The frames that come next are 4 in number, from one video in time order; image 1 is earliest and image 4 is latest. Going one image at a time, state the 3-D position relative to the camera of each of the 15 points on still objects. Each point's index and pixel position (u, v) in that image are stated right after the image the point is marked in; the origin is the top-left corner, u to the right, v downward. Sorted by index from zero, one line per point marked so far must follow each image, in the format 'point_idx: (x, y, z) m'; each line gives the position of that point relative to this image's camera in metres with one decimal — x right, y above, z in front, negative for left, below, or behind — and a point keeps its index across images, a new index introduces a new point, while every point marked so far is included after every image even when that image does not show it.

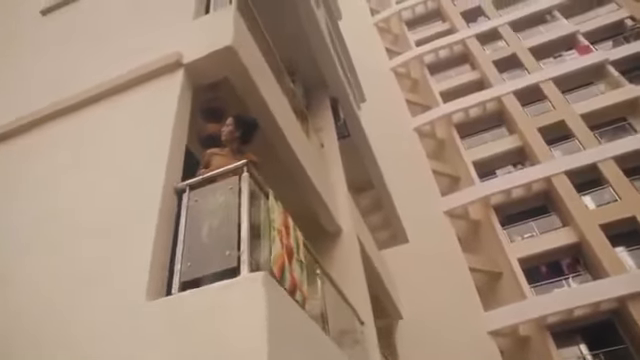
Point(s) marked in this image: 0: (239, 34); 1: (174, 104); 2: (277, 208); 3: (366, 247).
0: (-0.7, +1.2, +4.4) m
1: (-1.1, +0.6, +4.1) m
2: (-0.3, -0.2, +3.8) m
3: (+0.5, -0.8, +6.5) m
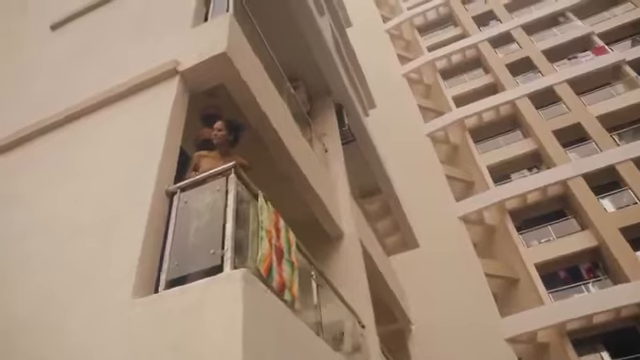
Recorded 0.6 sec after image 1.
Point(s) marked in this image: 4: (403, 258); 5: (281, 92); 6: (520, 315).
0: (-0.7, +1.2, +4.5) m
1: (-1.2, +0.6, +4.2) m
2: (-0.4, -0.2, +3.8) m
3: (+0.6, -0.9, +6.5) m
4: (+1.7, -1.7, +11.6) m
5: (-0.4, +0.9, +5.7) m
6: (+3.8, -2.5, +9.9) m
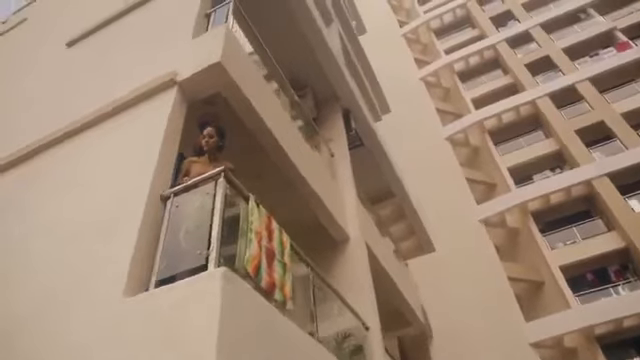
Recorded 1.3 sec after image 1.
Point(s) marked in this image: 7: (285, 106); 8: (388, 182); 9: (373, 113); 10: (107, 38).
0: (-0.8, +1.1, +4.6) m
1: (-1.3, +0.5, +4.3) m
2: (-0.4, -0.2, +3.9) m
3: (+0.7, -0.9, +6.4) m
4: (+2.1, -1.8, +11.5) m
5: (-0.4, +0.9, +5.8) m
6: (+4.2, -2.5, +9.7) m
7: (-0.4, +0.8, +5.8) m
8: (+1.0, 0.0, +7.8) m
9: (+0.9, +1.2, +9.3) m
10: (-2.5, +1.7, +6.2) m
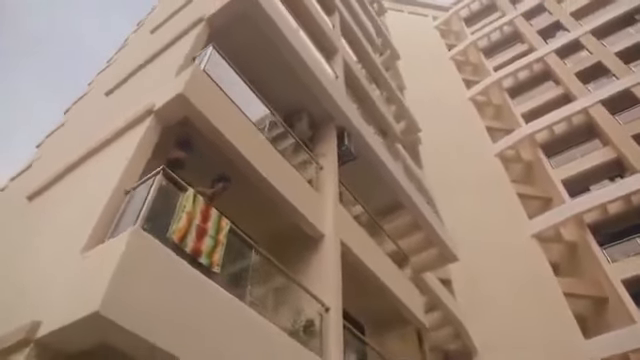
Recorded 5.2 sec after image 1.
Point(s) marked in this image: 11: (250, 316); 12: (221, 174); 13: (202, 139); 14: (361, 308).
0: (-1.4, +1.0, +5.6) m
1: (-1.9, +0.4, +5.4) m
2: (-1.1, -0.2, +4.7) m
3: (+0.6, -1.0, +6.9) m
4: (+3.2, -2.1, +11.4) m
5: (-0.7, +0.7, +6.6) m
6: (+4.8, -2.6, +9.1) m
7: (-0.7, +0.6, +6.6) m
8: (+1.2, -0.2, +8.3) m
9: (+1.4, +0.9, +9.8) m
10: (-2.7, +1.4, +7.6) m
11: (-0.6, -1.3, +4.6) m
12: (-1.1, 0.0, +6.1) m
13: (-1.3, +0.4, +5.7) m
14: (+0.6, -1.8, +7.6) m
